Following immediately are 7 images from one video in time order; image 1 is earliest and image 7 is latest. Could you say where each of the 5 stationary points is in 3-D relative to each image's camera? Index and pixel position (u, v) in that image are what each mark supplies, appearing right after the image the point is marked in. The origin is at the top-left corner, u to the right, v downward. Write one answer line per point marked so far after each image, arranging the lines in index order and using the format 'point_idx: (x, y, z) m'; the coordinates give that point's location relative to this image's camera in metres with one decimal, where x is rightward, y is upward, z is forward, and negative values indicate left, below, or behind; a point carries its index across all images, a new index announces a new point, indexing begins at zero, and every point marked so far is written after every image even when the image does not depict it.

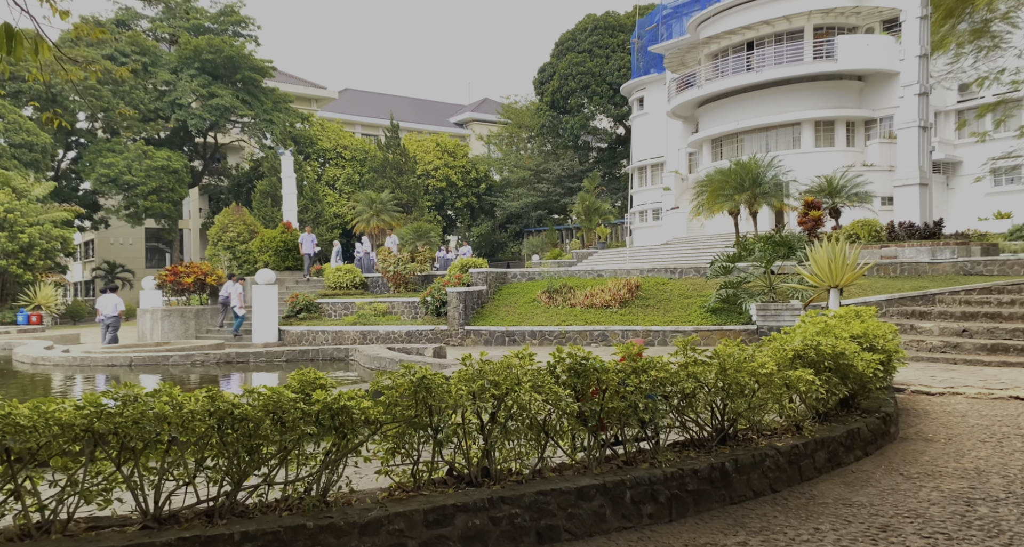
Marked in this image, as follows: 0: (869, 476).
0: (+2.2, -1.3, +4.2) m
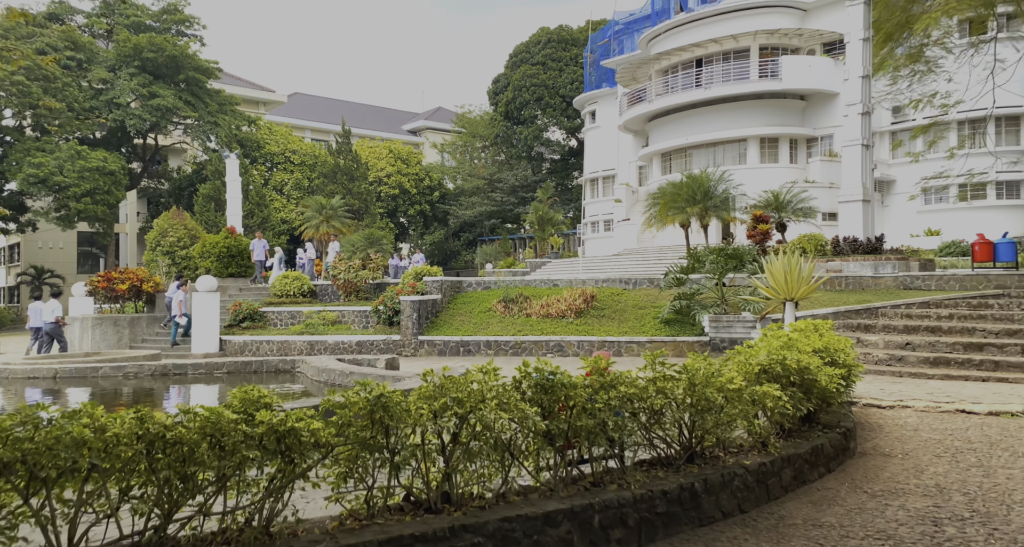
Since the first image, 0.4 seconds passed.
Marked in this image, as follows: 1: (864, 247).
0: (+2.0, -1.4, +4.1) m
1: (+7.9, +0.6, +14.9) m
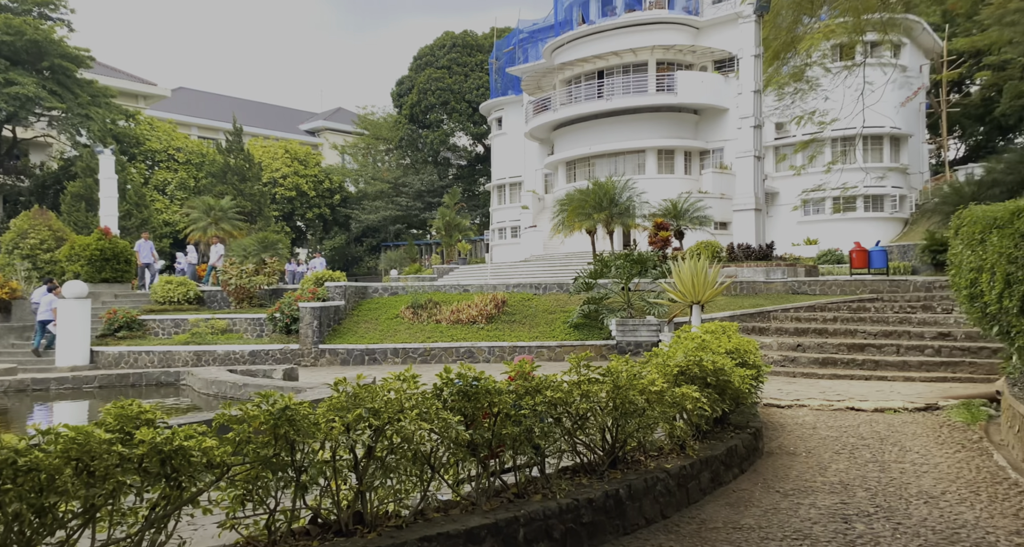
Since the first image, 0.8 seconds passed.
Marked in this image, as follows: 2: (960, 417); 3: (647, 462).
0: (+1.5, -1.4, +4.1) m
1: (+5.7, +0.5, +15.7) m
2: (+4.4, -1.4, +6.6) m
3: (+0.8, -1.1, +3.9) m
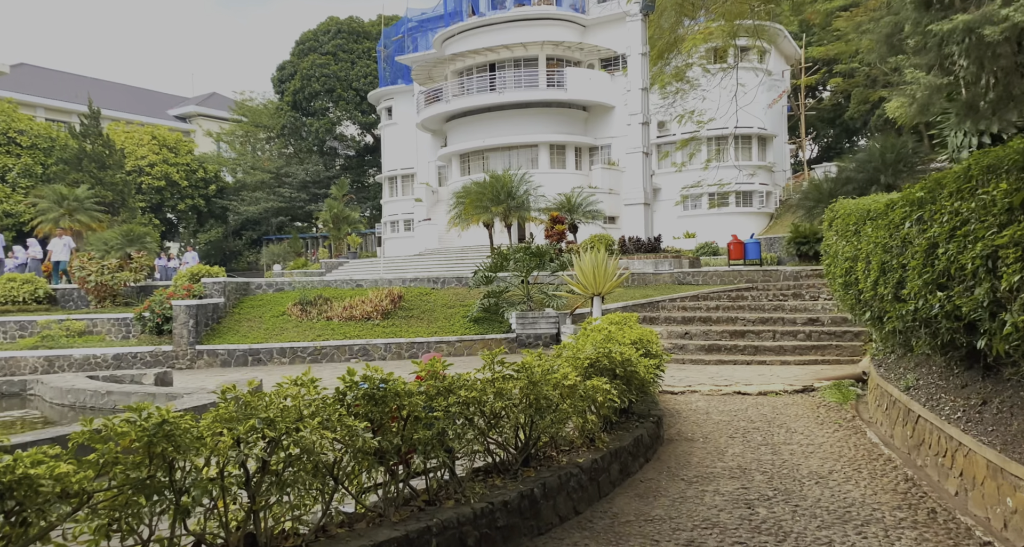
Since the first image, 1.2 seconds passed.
0: (+0.9, -1.3, +4.2) m
1: (+3.2, +0.7, +16.2) m
2: (+3.4, -1.3, +7.0) m
3: (+0.3, -1.0, +3.8) m
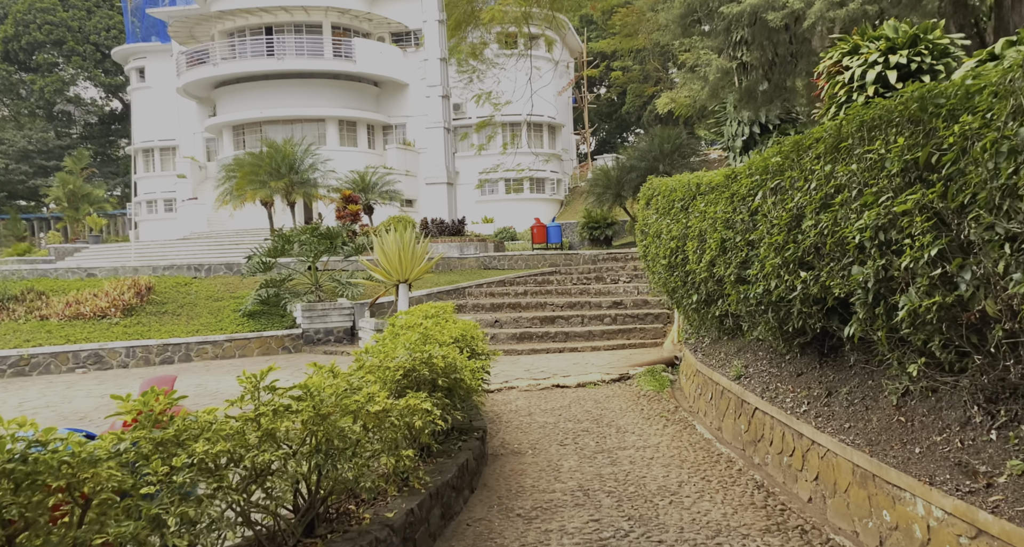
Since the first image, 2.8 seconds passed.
0: (-0.1, -1.2, +3.2) m
1: (-1.6, +1.0, +15.3) m
2: (+1.4, -1.1, +6.7) m
3: (-0.6, -1.0, +2.6) m
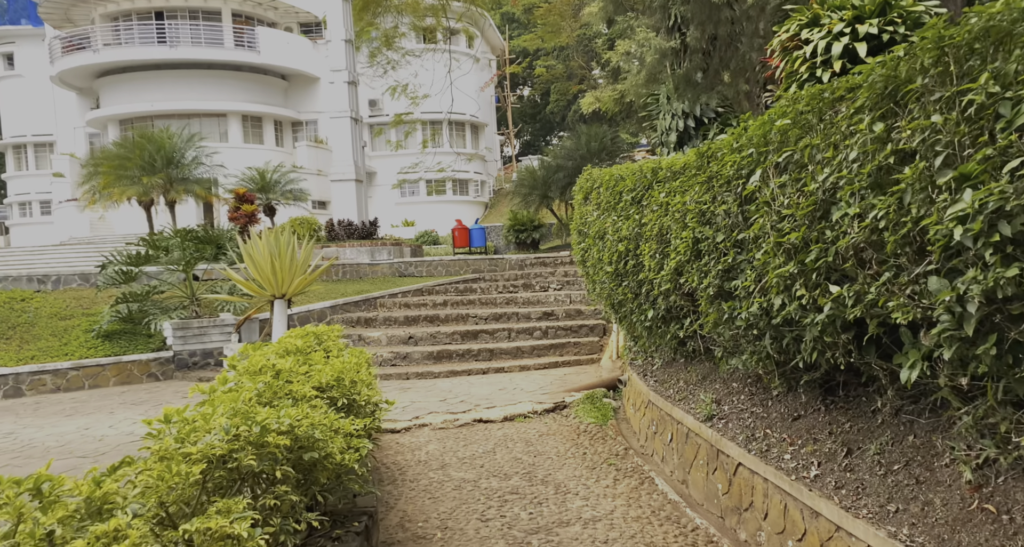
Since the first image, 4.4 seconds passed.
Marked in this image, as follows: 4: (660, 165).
0: (-0.4, -1.3, +1.9) m
1: (-3.3, +0.8, +13.8) m
2: (+0.6, -1.2, +5.5) m
3: (-0.9, -1.0, +1.3) m
4: (+0.8, +0.6, +3.9) m
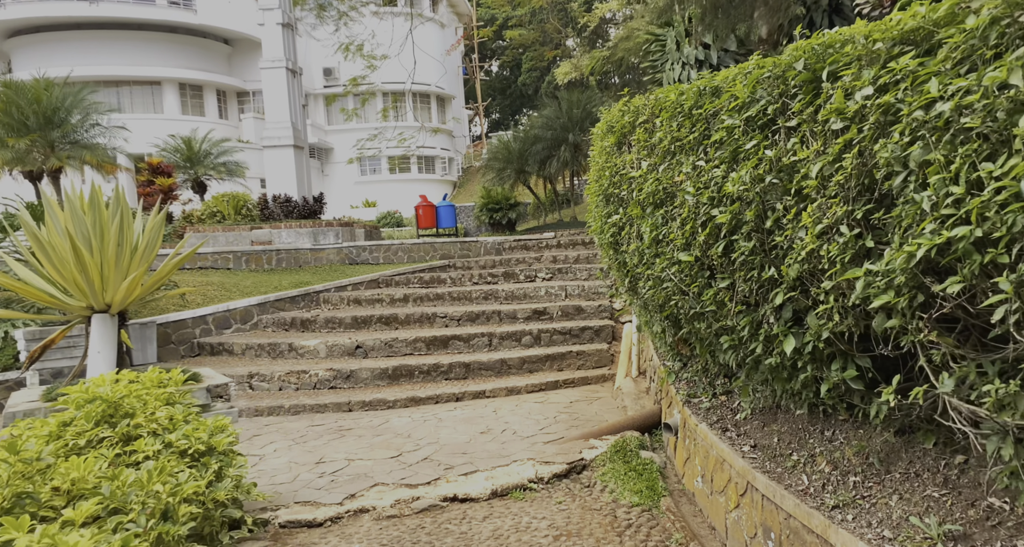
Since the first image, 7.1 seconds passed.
0: (-0.3, -1.3, -0.2) m
1: (-3.7, +1.1, +11.5) m
2: (+0.6, -1.1, +3.5) m
3: (-0.7, -1.1, -0.8) m
4: (+0.9, +0.6, +1.8) m
